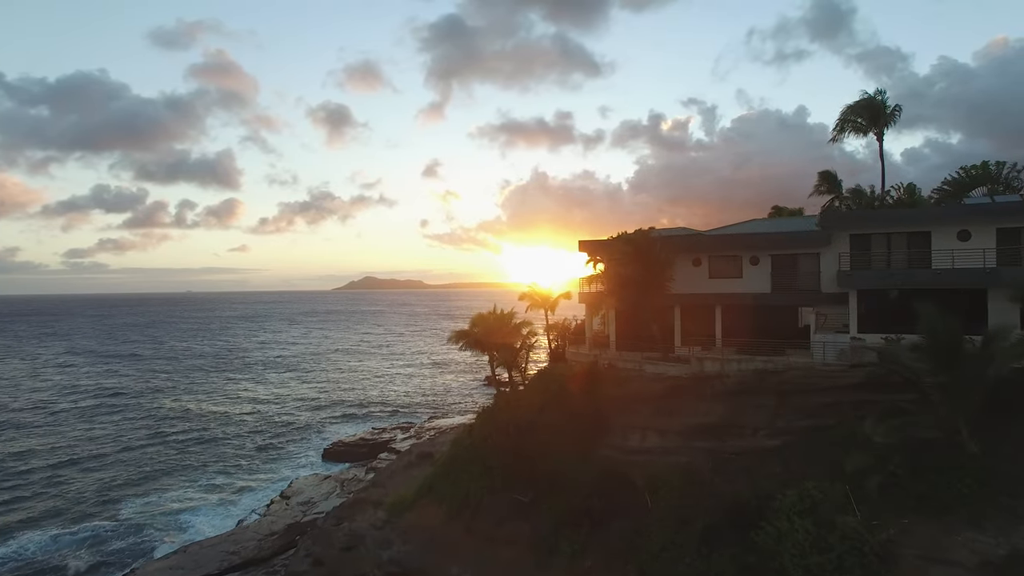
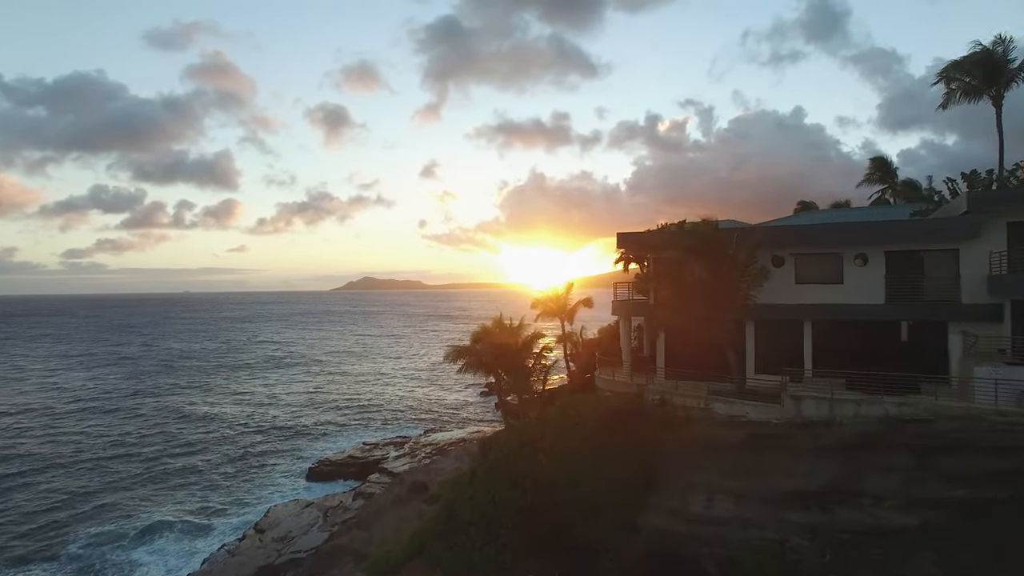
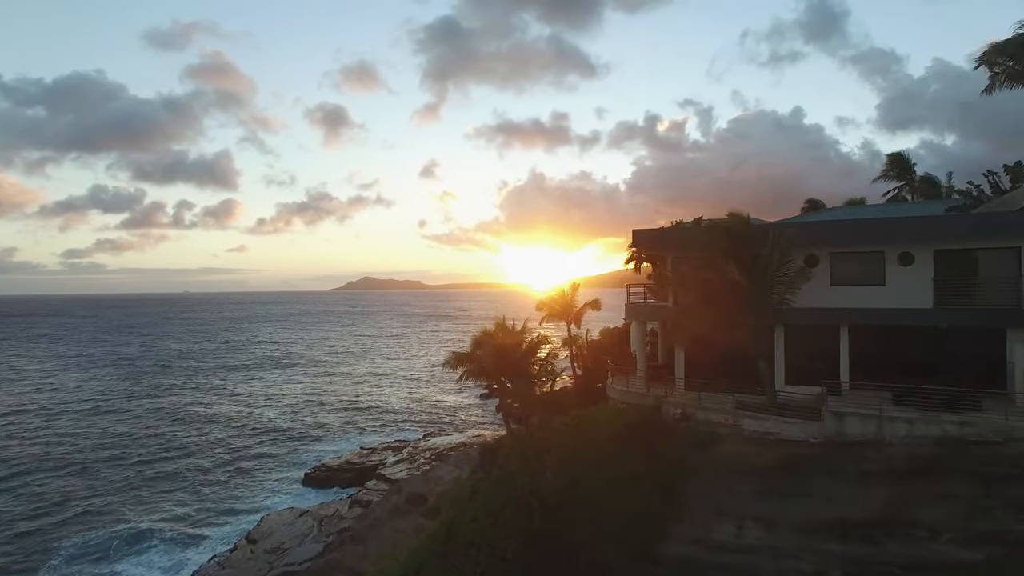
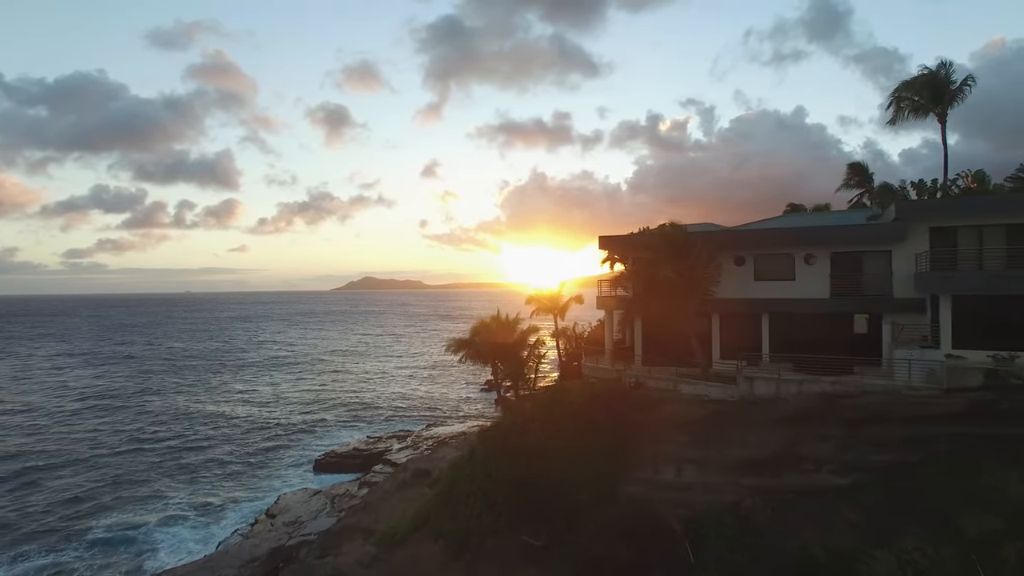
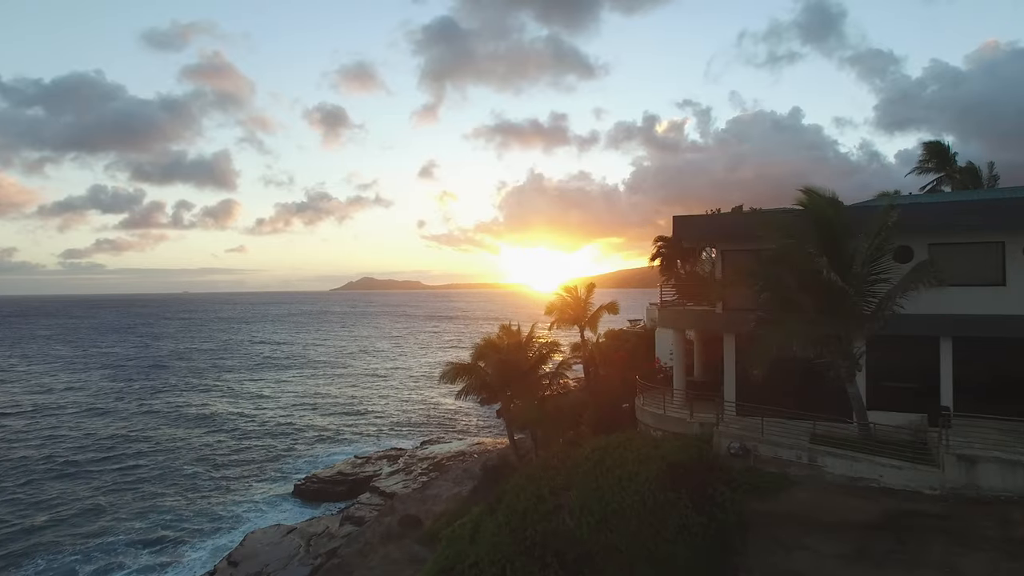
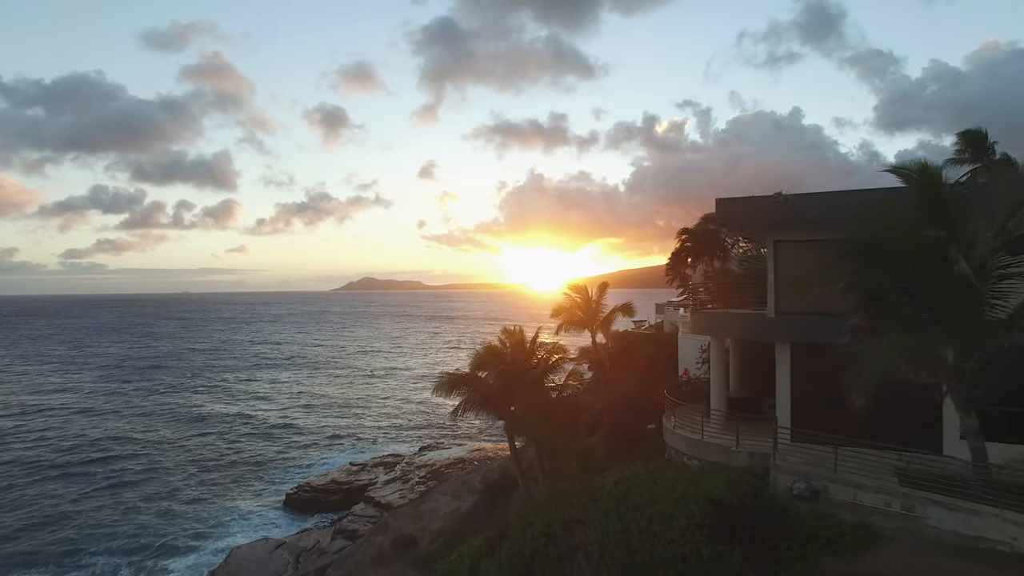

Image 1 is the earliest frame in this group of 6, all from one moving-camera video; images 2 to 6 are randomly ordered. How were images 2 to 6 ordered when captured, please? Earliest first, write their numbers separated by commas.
4, 2, 3, 5, 6
